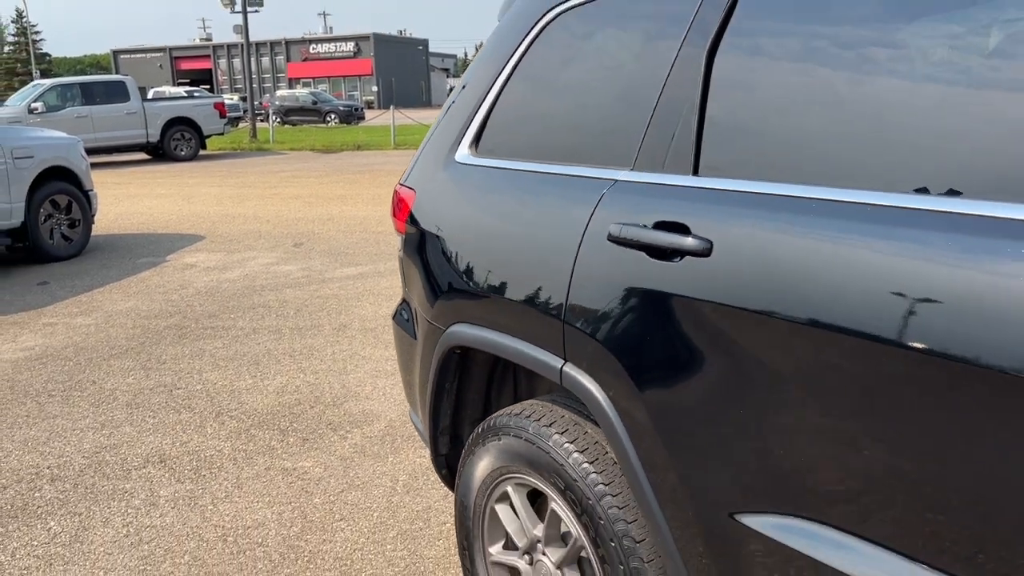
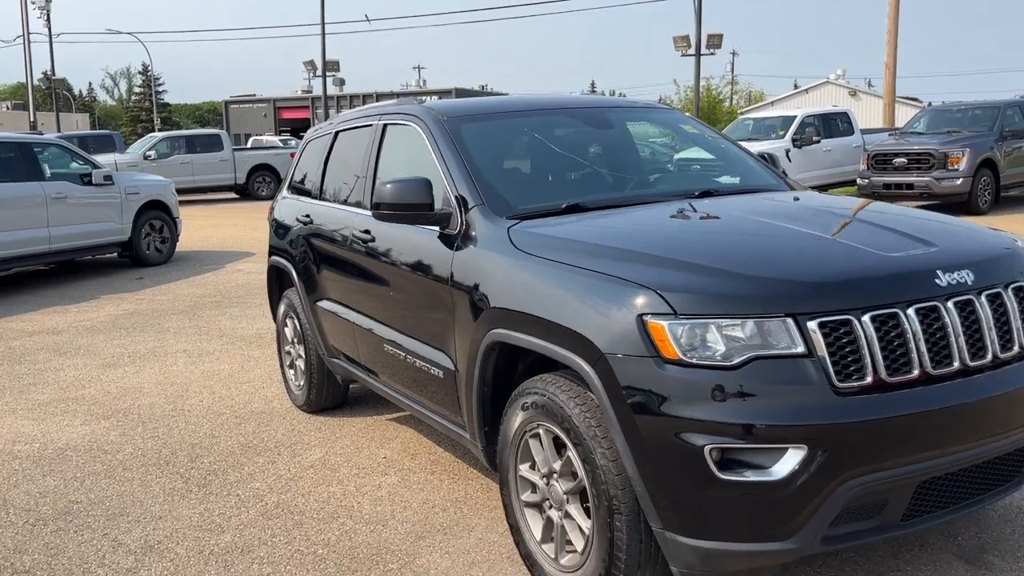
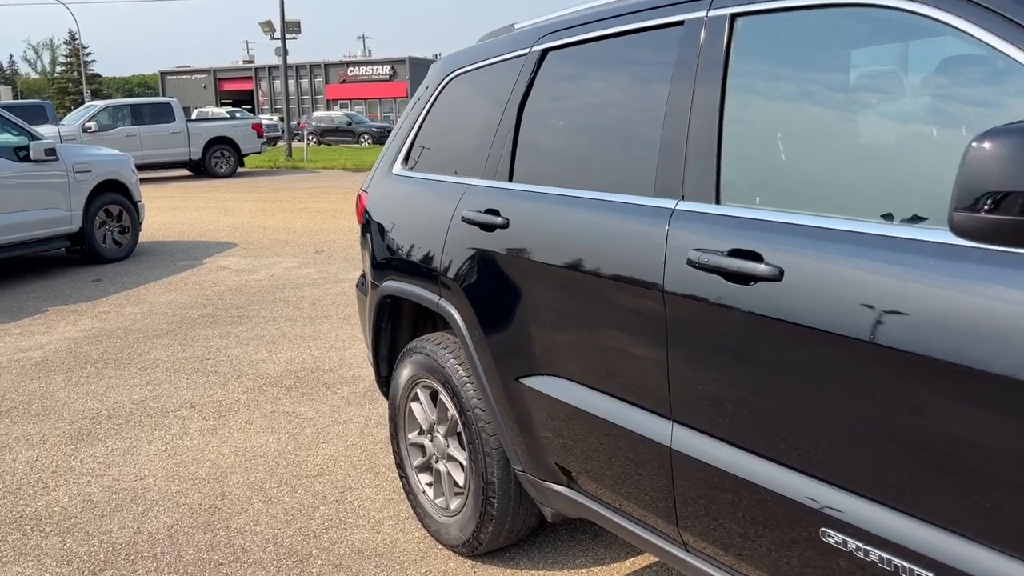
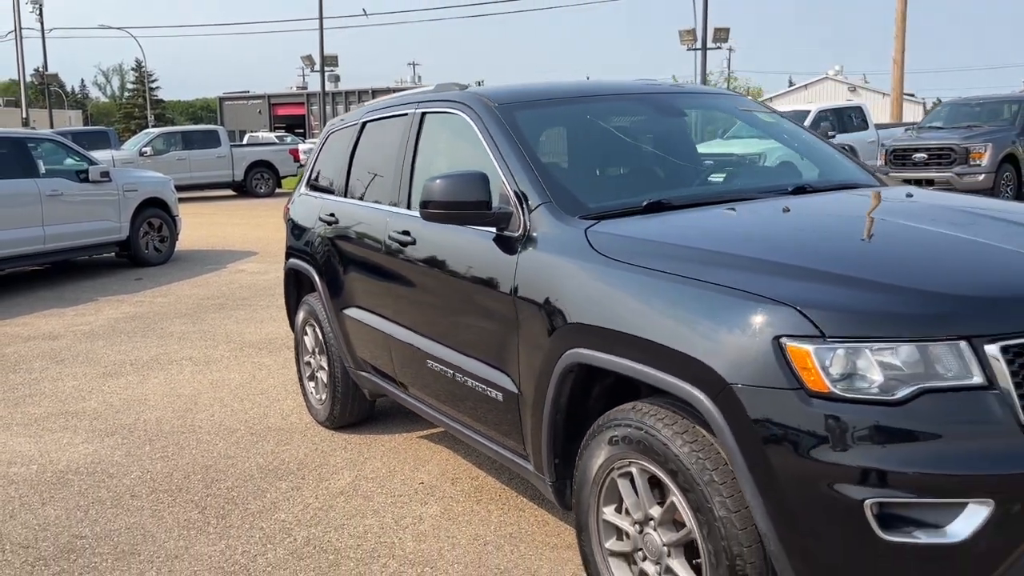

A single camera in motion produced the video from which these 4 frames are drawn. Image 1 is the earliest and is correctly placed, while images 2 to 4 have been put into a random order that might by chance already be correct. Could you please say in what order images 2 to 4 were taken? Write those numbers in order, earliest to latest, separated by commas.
3, 4, 2
